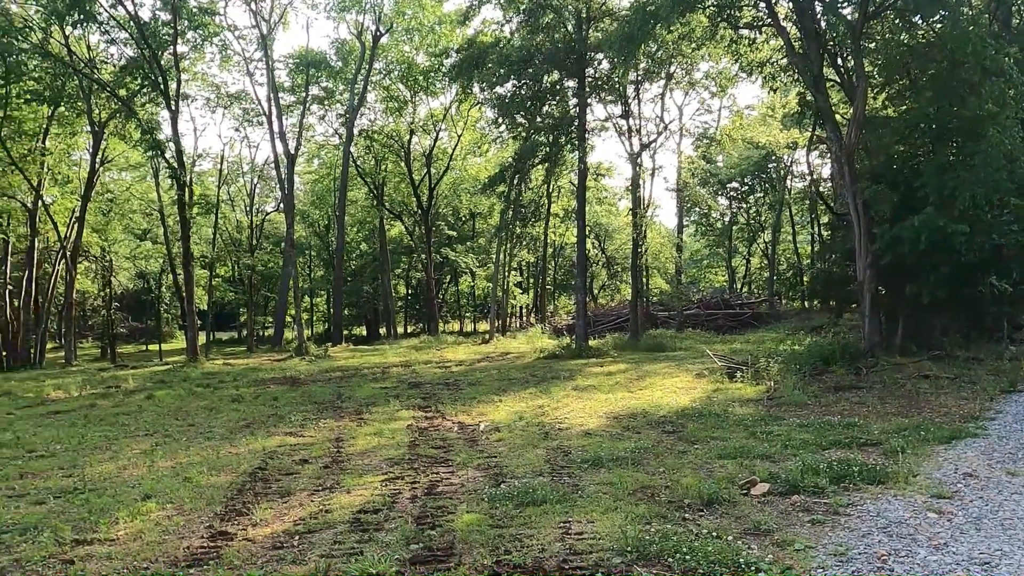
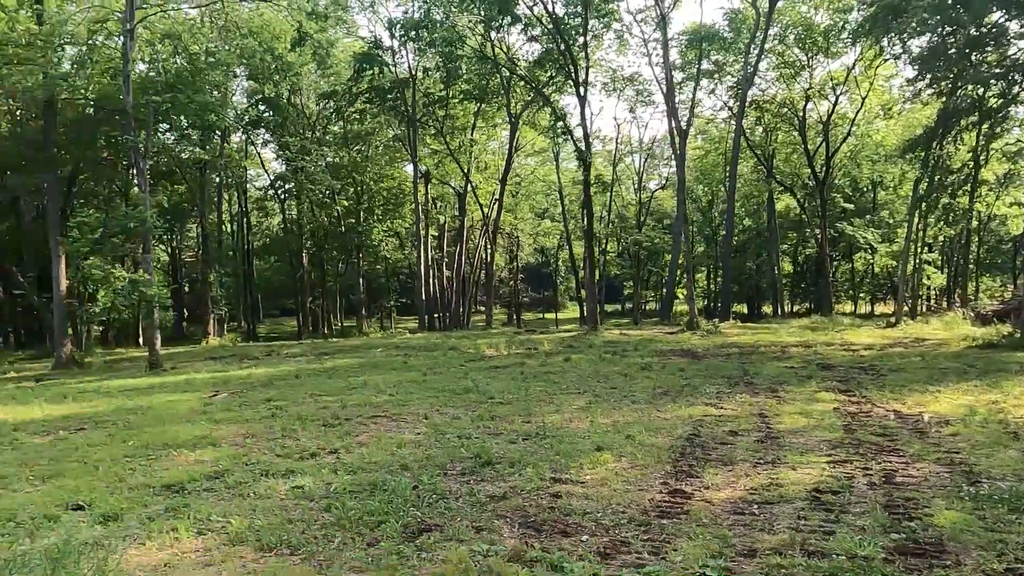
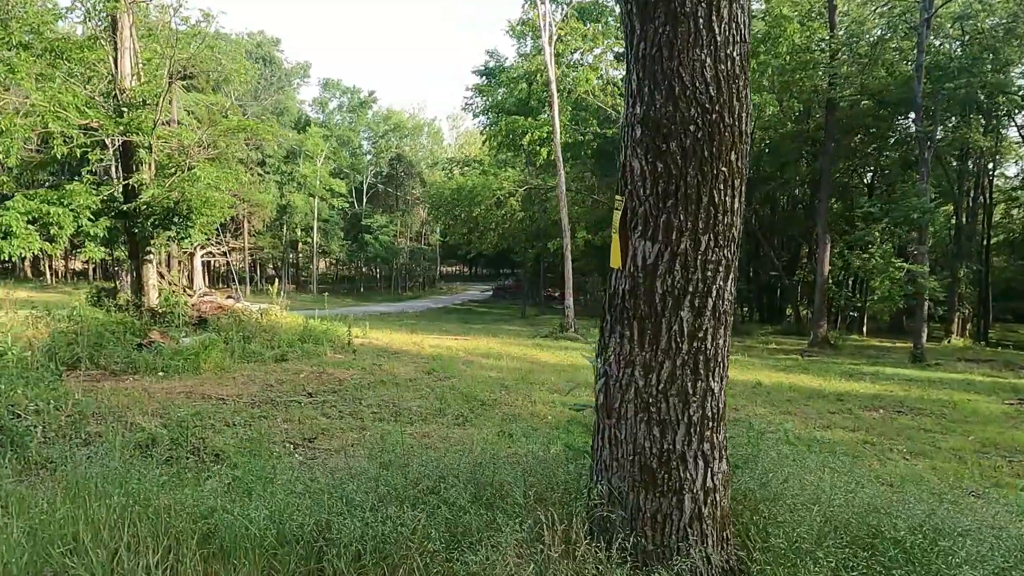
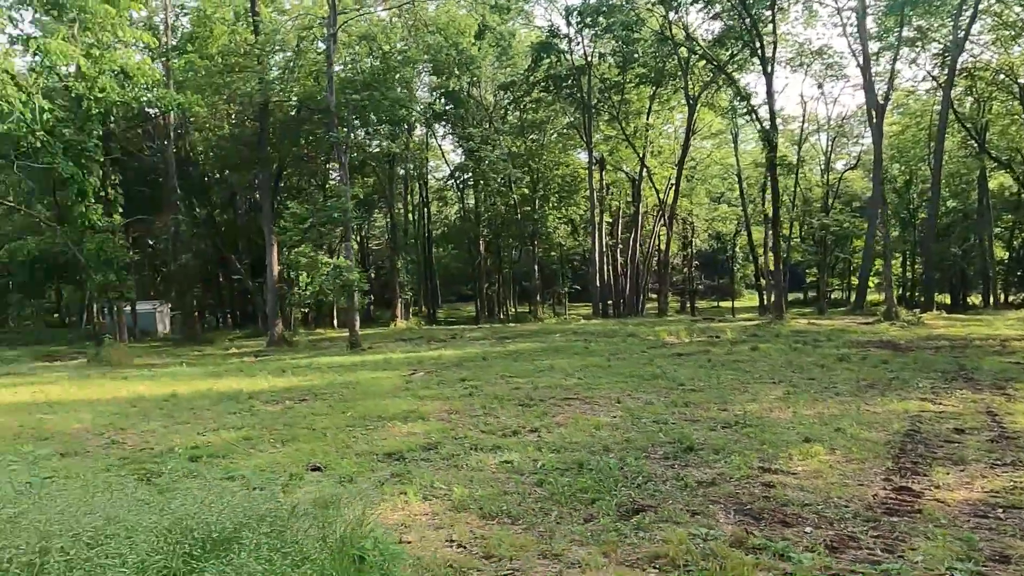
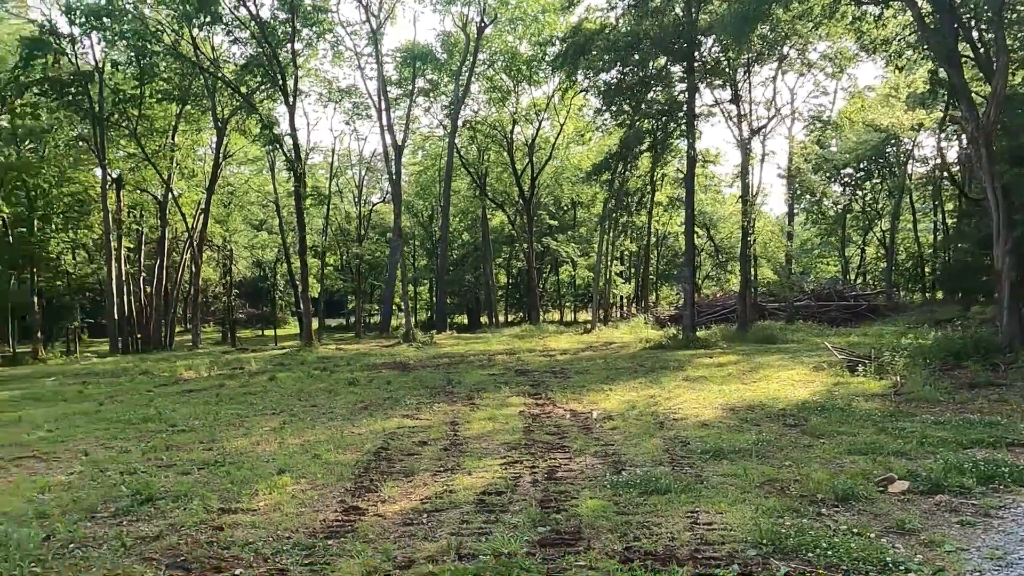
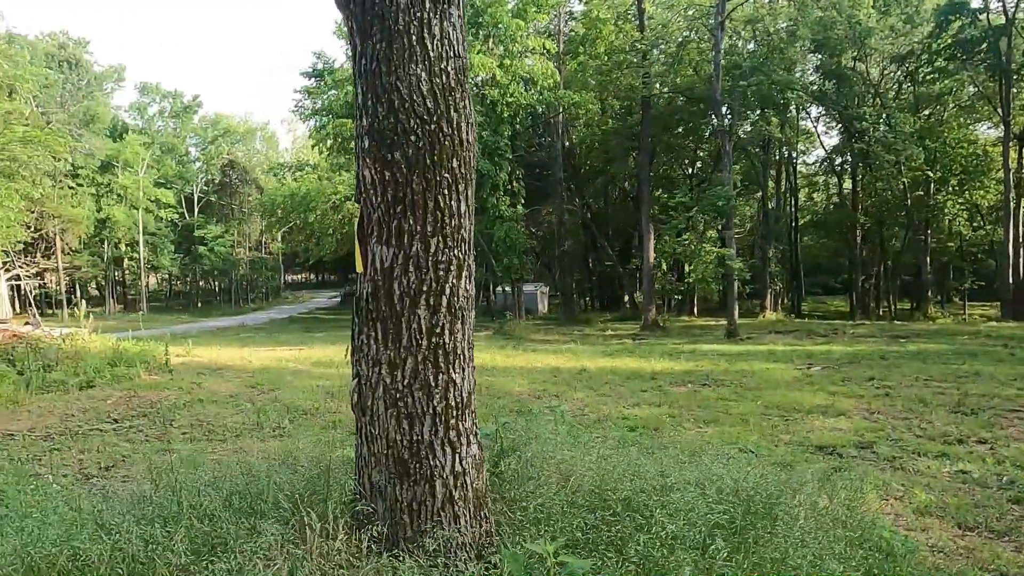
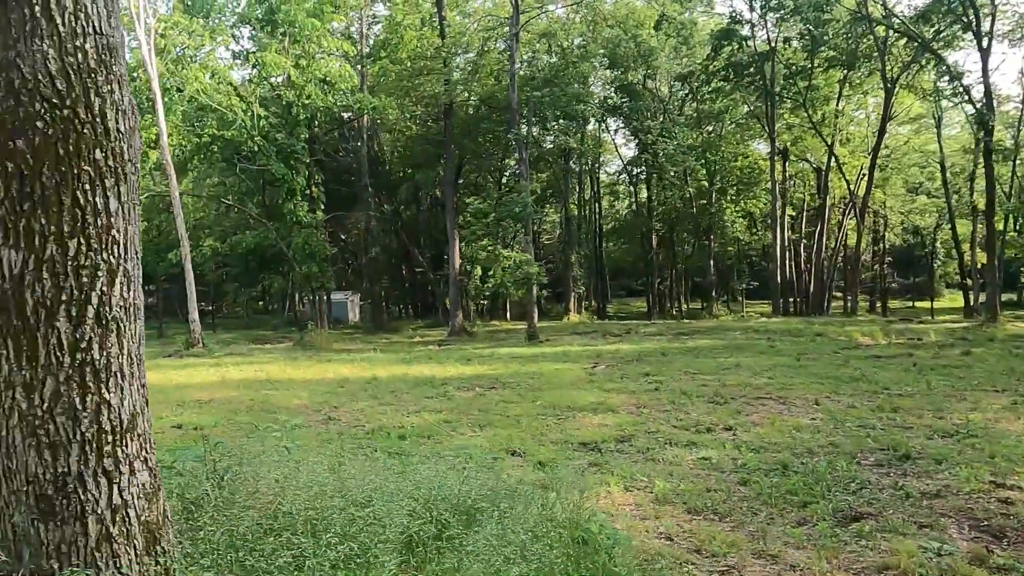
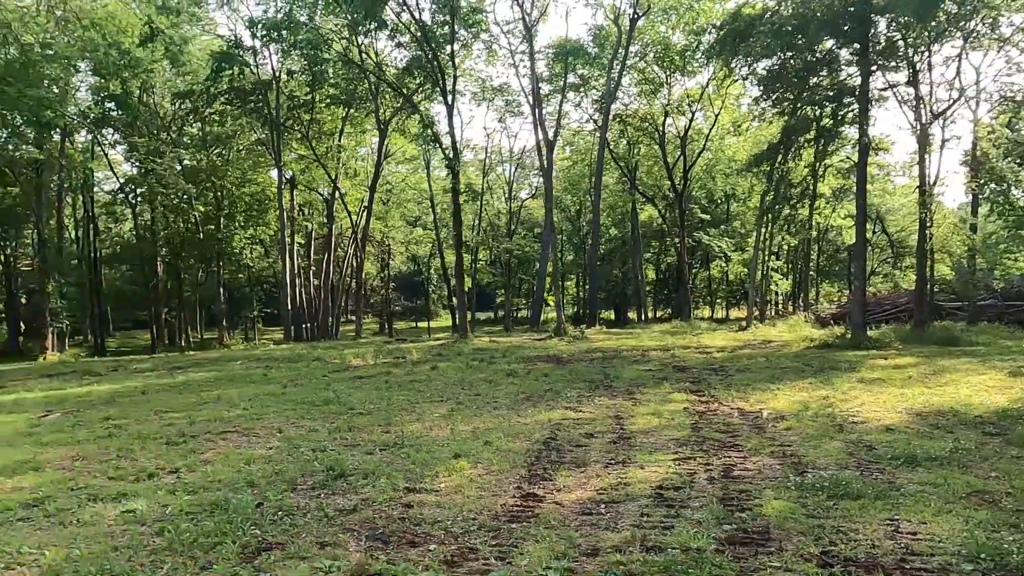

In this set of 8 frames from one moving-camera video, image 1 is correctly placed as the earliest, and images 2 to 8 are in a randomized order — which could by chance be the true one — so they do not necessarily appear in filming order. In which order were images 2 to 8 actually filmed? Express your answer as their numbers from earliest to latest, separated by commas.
5, 8, 2, 4, 7, 6, 3
